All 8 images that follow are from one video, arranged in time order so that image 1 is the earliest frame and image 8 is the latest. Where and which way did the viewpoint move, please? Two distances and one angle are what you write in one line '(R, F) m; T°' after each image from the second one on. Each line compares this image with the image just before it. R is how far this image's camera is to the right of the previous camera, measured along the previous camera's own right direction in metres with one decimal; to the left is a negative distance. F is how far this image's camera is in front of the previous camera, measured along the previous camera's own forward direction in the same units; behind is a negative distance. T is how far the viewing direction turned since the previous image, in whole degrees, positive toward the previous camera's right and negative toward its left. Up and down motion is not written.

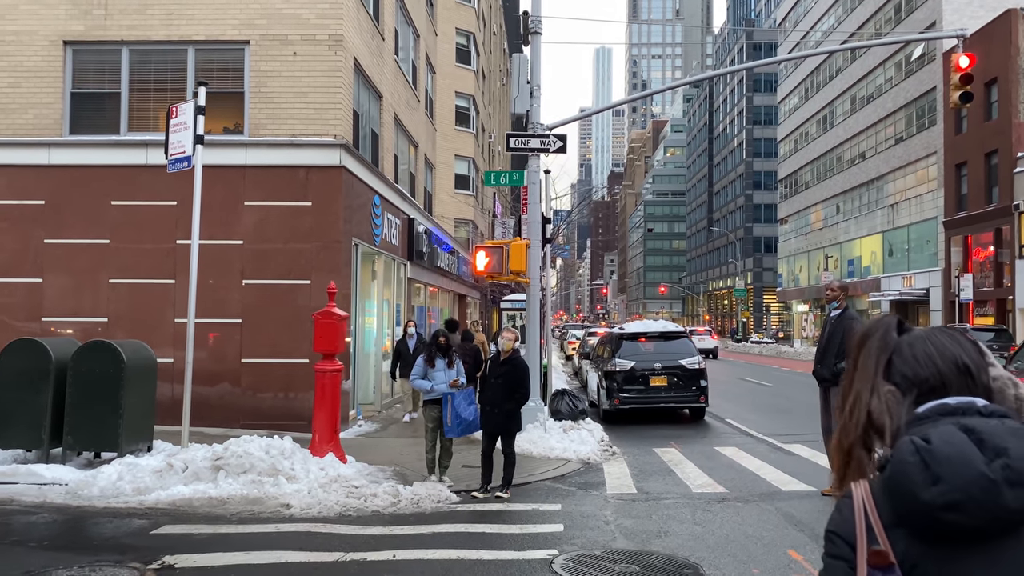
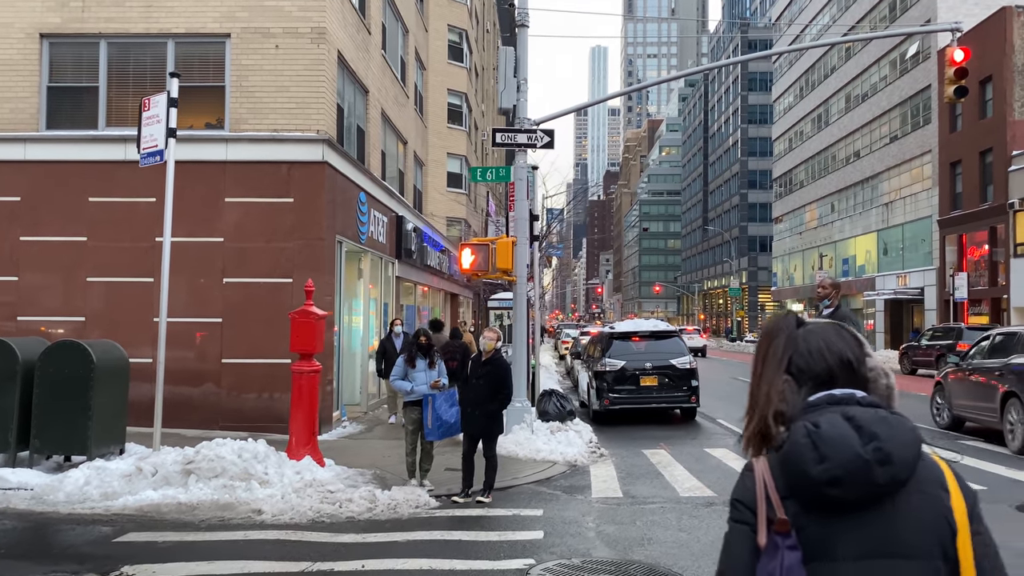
(+0.1, +0.2) m; 0°
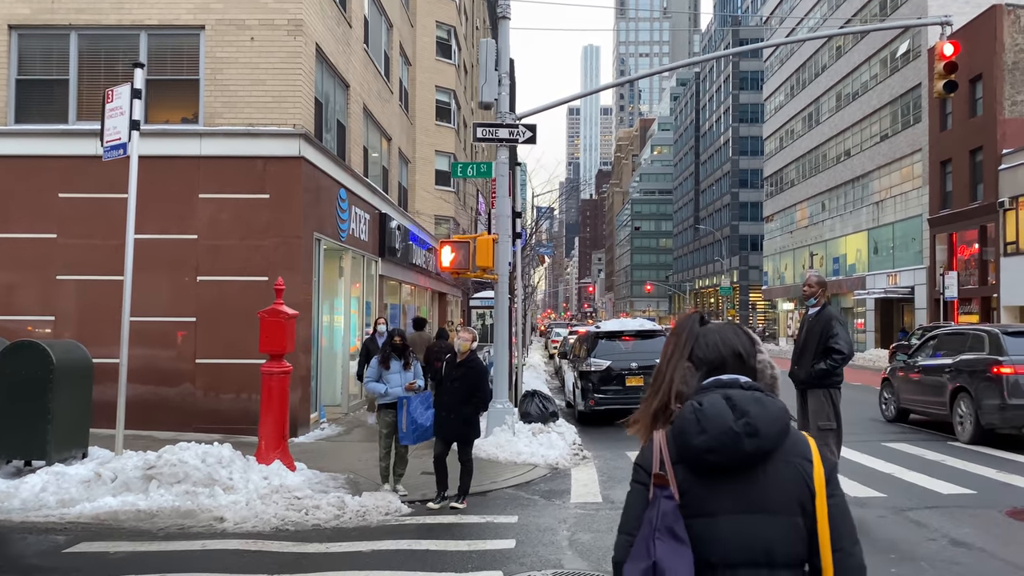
(+0.1, +0.3) m; +1°
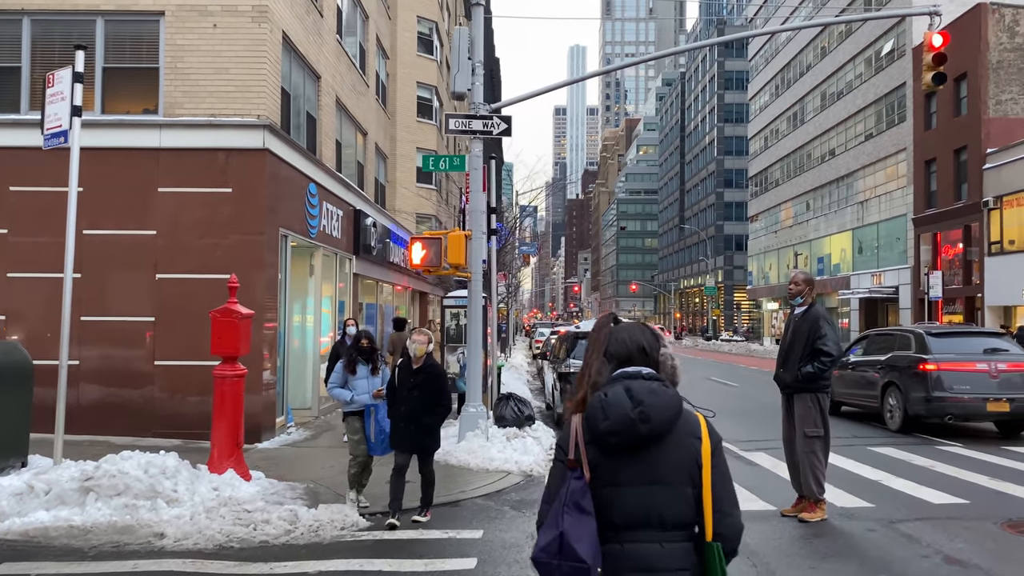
(+0.2, +0.4) m; +1°
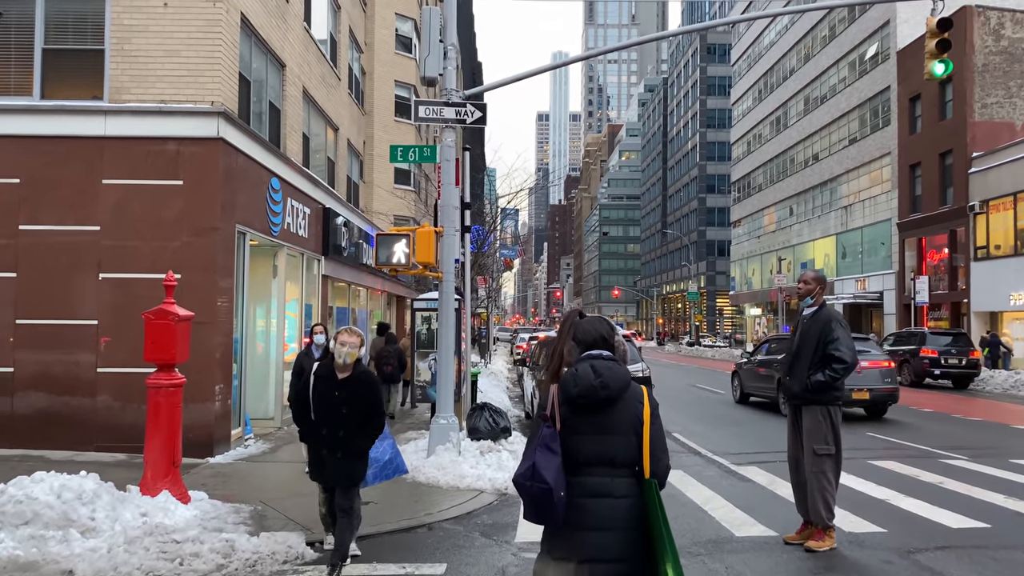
(+0.1, +0.8) m; +1°
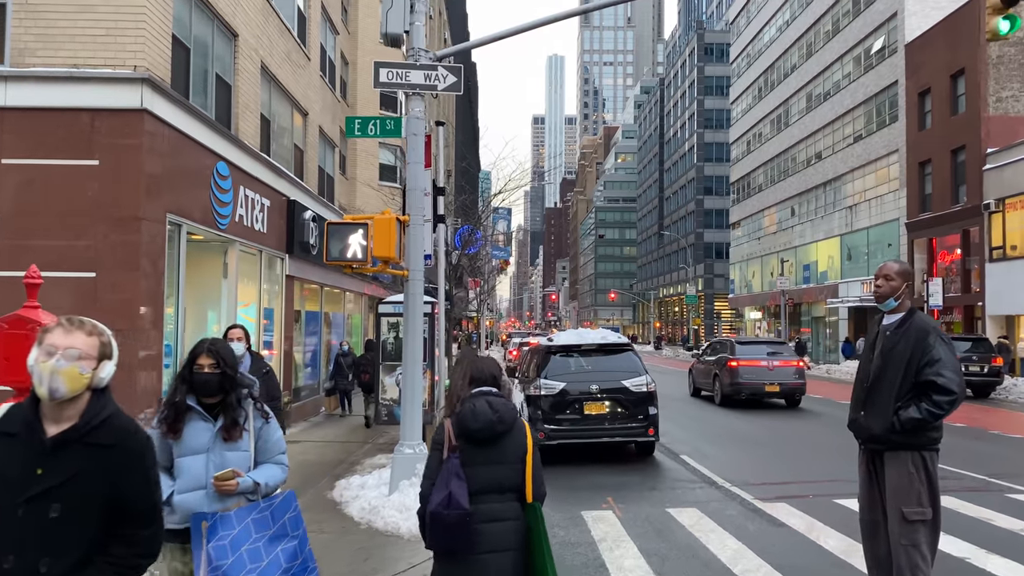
(+0.1, +1.6) m; 0°
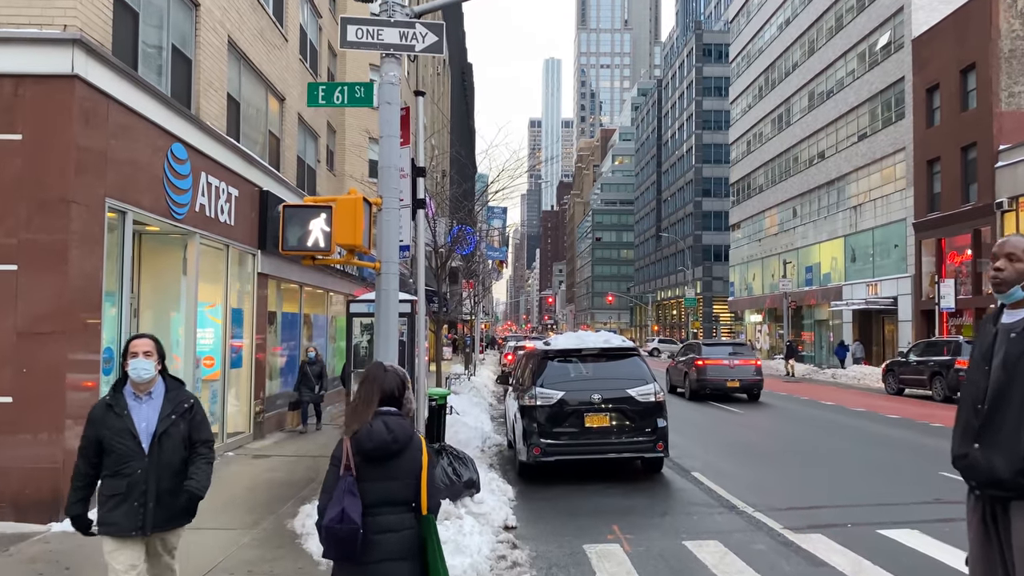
(+0.1, +1.1) m; 0°
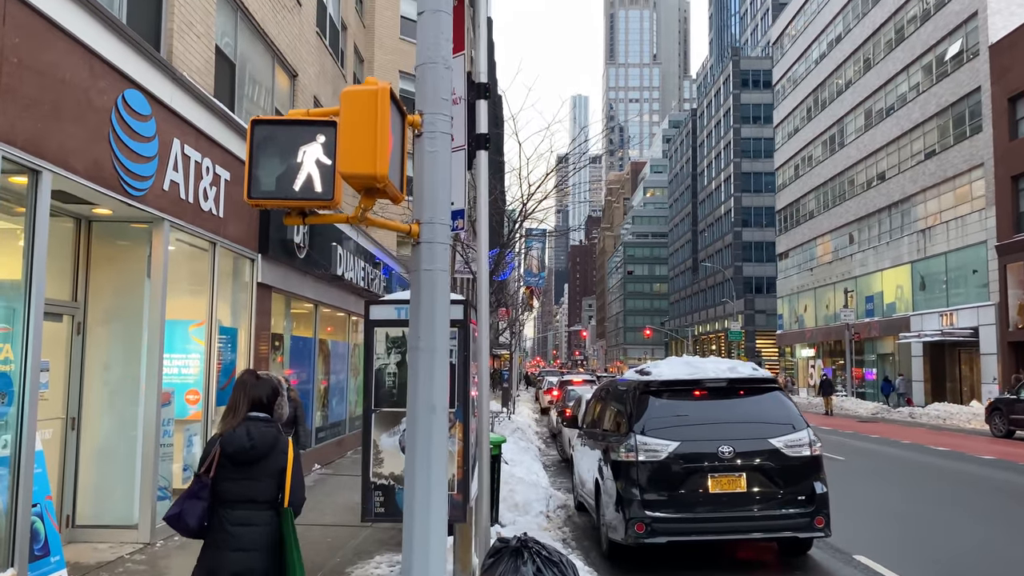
(-0.5, +2.8) m; -2°
